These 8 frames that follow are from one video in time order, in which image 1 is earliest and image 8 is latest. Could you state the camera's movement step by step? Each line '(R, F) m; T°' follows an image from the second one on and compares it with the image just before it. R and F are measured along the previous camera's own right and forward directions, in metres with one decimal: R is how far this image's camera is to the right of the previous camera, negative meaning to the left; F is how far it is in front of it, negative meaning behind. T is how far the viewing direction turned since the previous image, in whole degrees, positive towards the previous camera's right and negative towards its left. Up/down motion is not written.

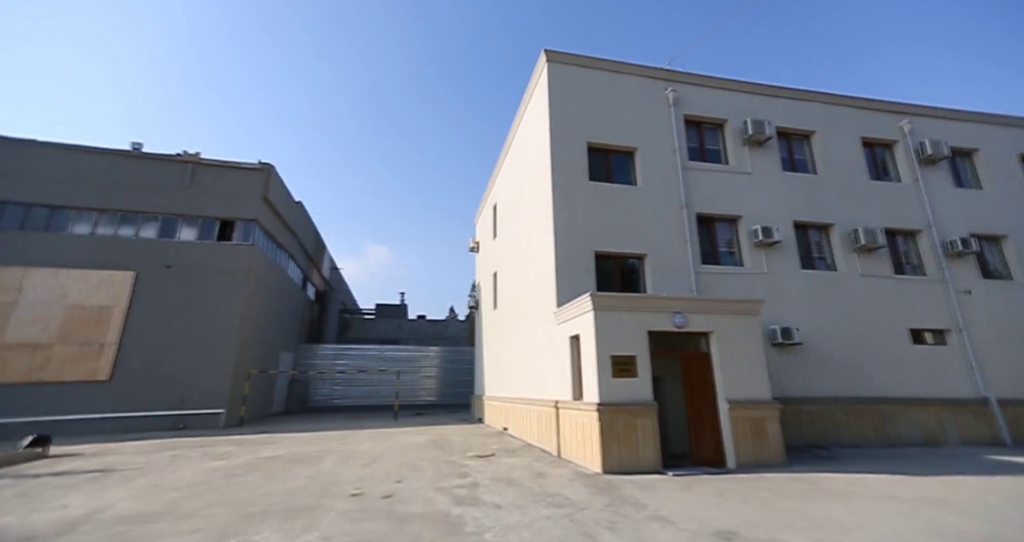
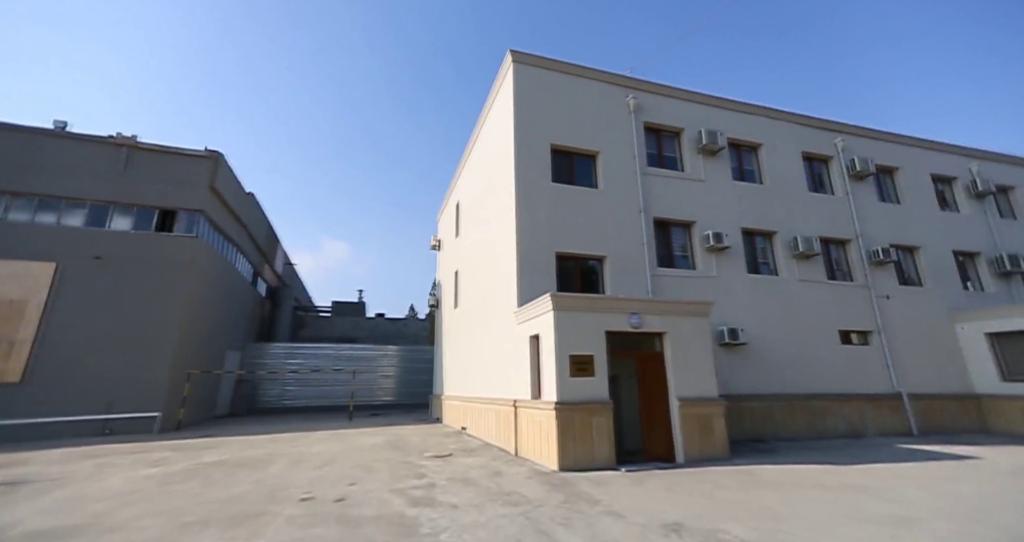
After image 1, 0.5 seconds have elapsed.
(+0.2, +1.5) m; +5°
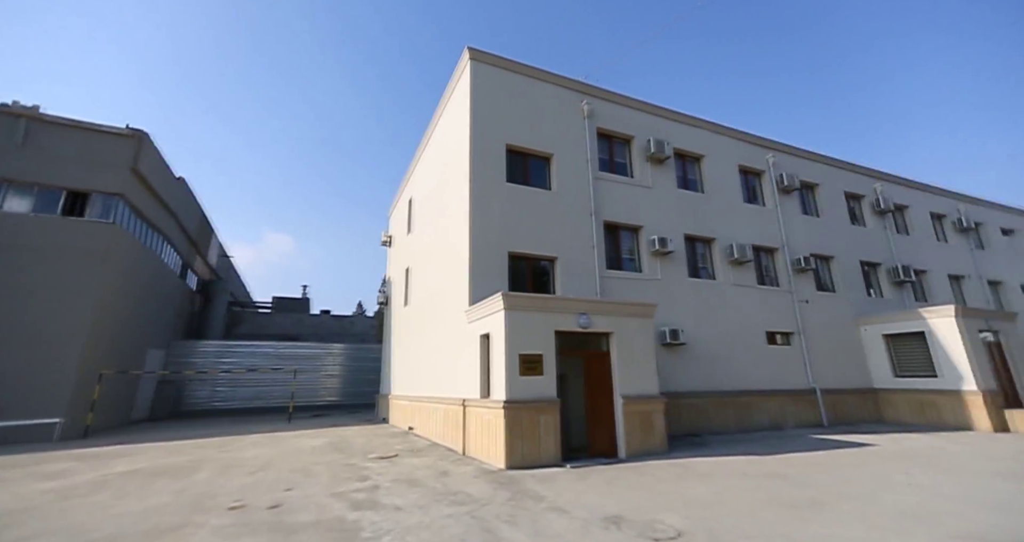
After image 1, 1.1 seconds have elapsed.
(-0.1, -2.1) m; +6°
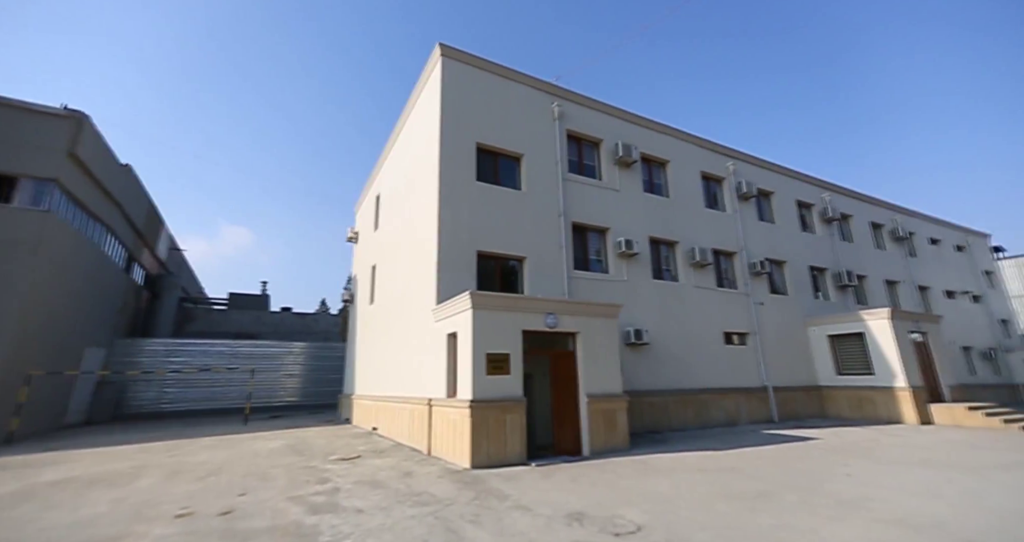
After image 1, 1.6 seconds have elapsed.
(0.0, -1.0) m; +4°
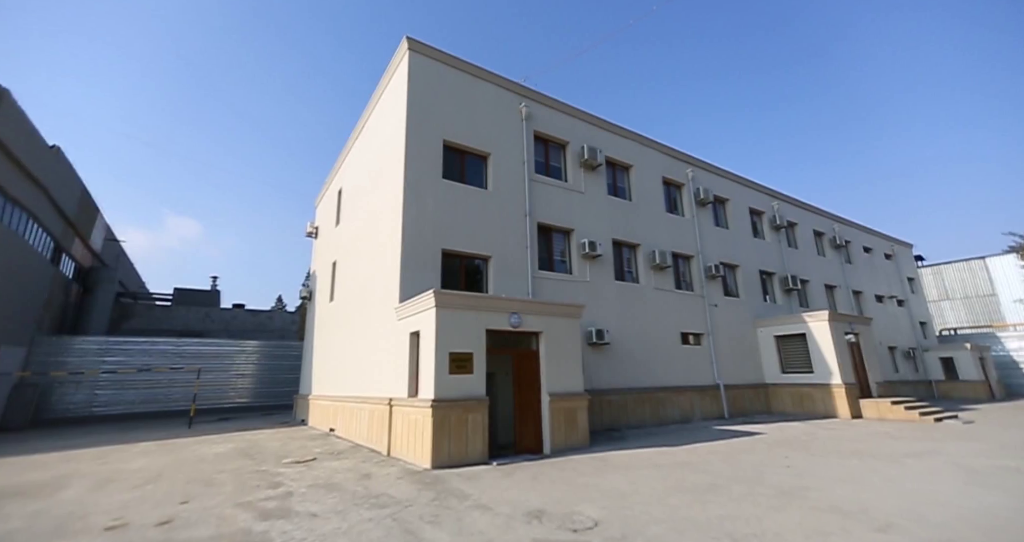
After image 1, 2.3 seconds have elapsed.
(0.0, -0.8) m; +4°
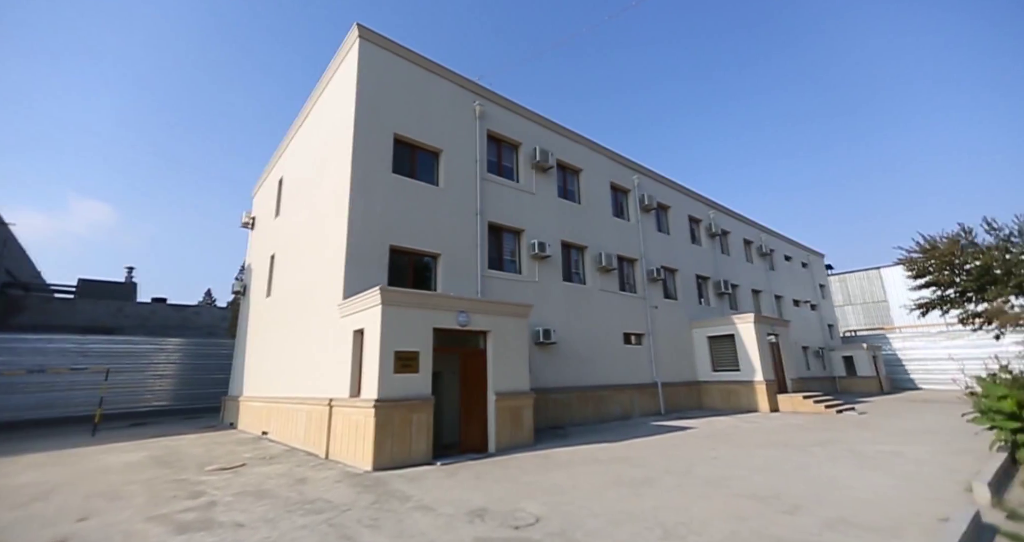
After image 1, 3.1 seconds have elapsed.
(0.0, -0.9) m; +6°
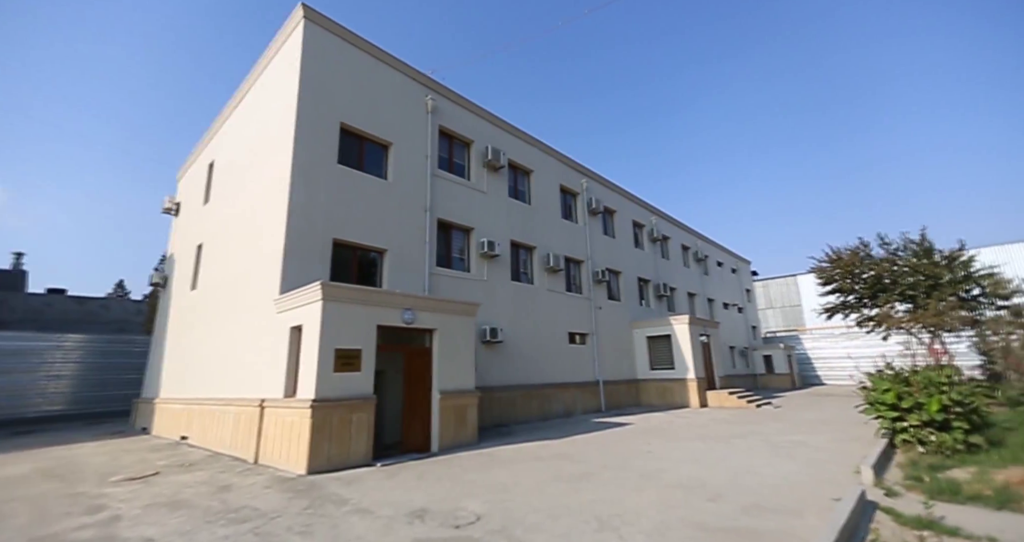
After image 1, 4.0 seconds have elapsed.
(-1.1, -0.5) m; +7°
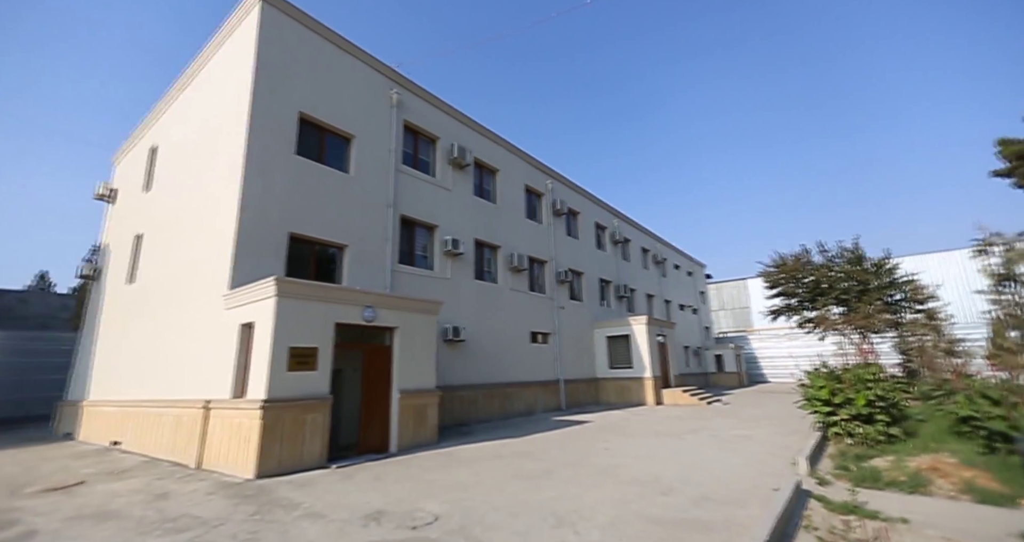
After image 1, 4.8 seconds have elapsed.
(0.0, -0.1) m; +5°
